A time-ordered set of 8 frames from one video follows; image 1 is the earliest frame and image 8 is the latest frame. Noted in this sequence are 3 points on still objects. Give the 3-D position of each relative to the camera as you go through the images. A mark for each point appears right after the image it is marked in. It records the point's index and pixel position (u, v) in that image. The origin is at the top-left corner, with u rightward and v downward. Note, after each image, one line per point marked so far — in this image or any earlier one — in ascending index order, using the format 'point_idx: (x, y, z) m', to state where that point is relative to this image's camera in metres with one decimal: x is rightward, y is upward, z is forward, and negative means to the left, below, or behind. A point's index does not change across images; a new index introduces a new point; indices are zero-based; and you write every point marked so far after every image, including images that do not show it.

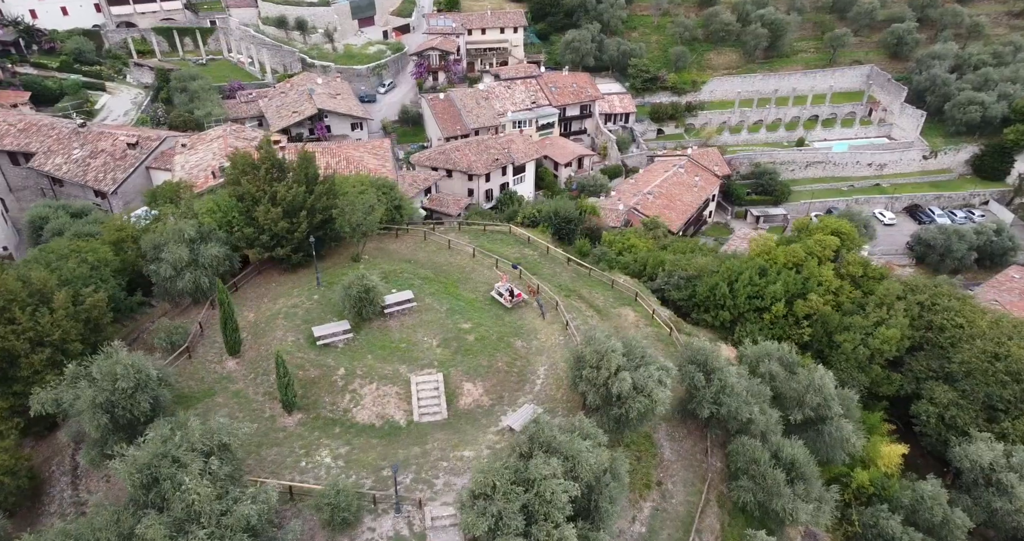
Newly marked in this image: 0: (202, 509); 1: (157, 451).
0: (-9.9, -7.6, +18.4) m
1: (-12.4, -6.2, +19.8) m
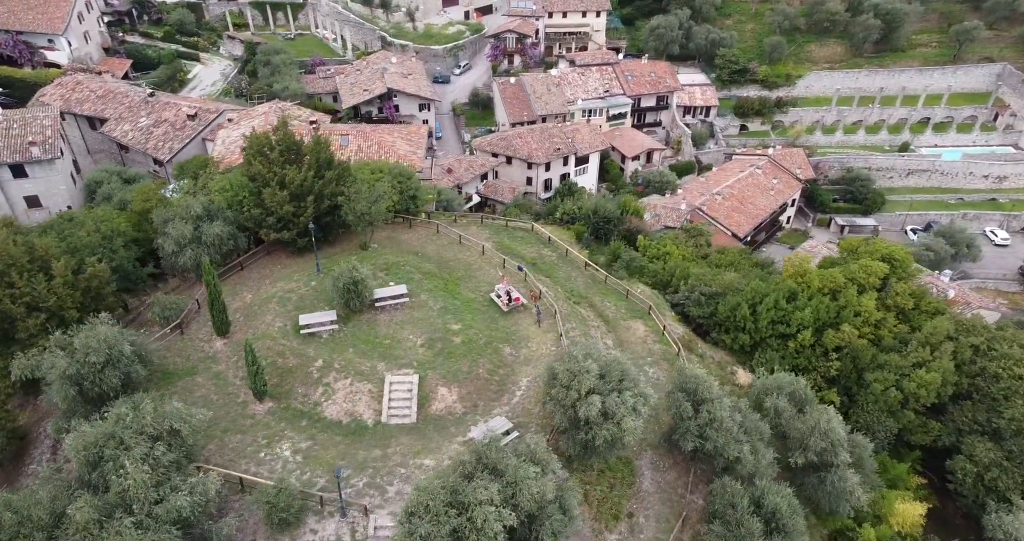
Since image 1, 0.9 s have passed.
0: (-12.1, -7.2, +18.3) m
1: (-14.2, -5.5, +20.0) m
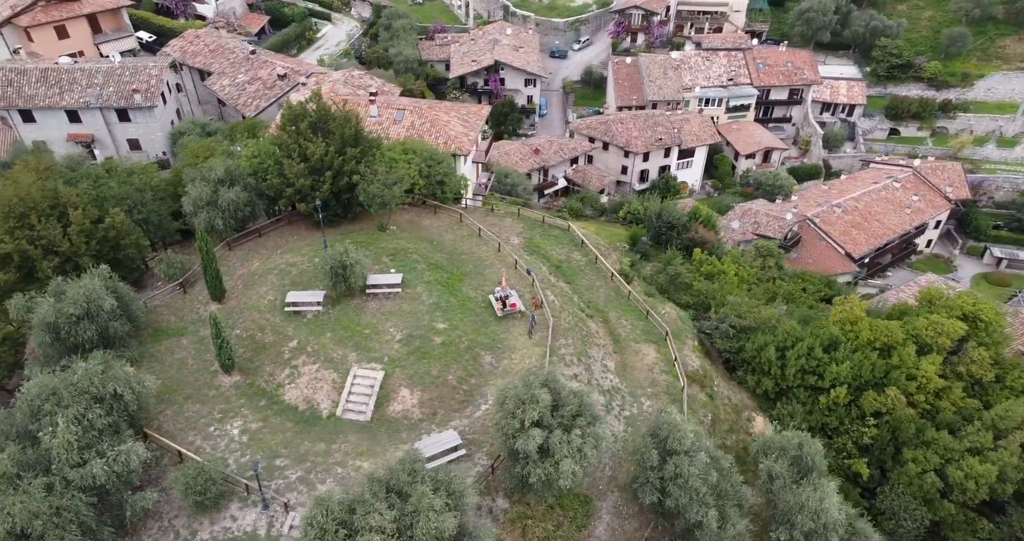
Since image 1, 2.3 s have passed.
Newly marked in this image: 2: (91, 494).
0: (-15.0, -6.0, +18.9) m
1: (-16.6, -4.1, +20.8) m
2: (-13.9, -7.3, +18.7) m
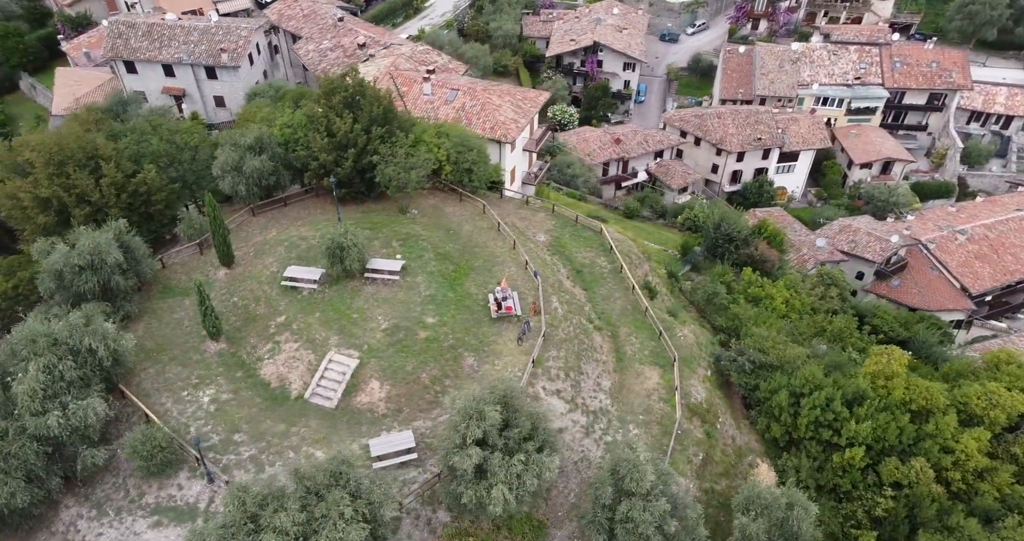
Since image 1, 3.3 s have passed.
0: (-17.1, -4.5, +20.0) m
1: (-18.2, -2.4, +22.1) m
2: (-16.2, -5.9, +19.8) m
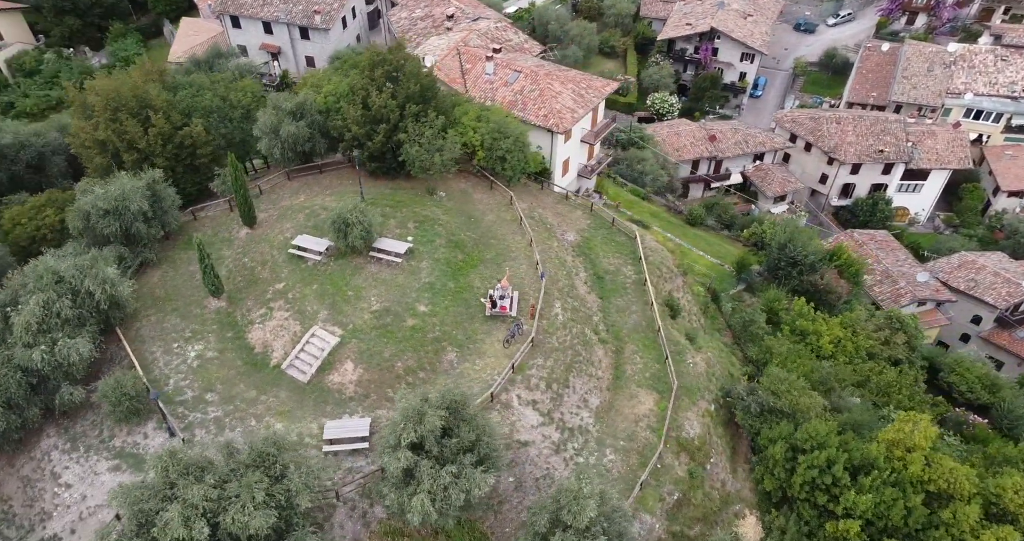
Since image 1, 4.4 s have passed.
0: (-18.7, -2.3, +21.8) m
1: (-19.2, 0.0, +23.8) m
2: (-18.0, -3.8, +21.5) m
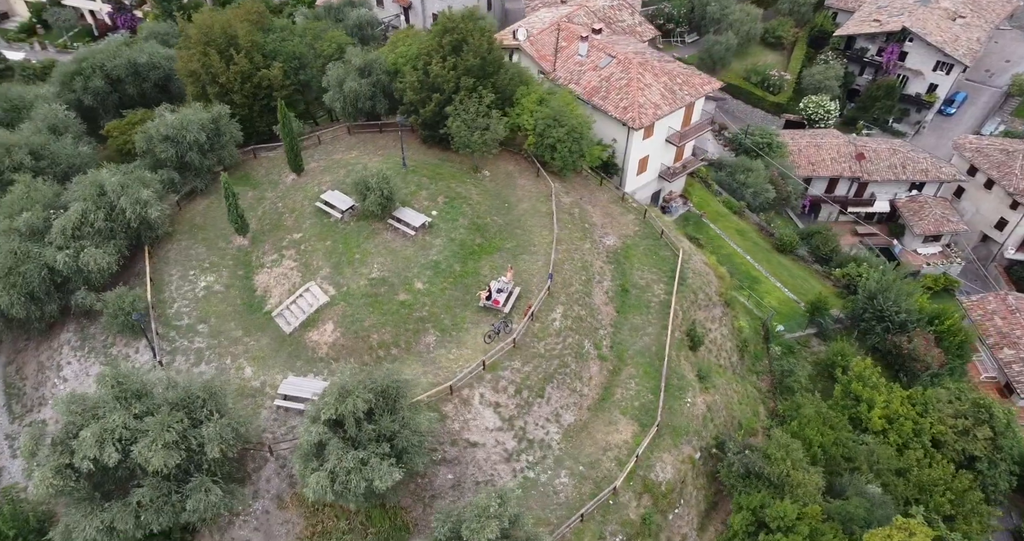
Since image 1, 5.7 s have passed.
0: (-19.7, +1.5, +24.7) m
1: (-19.2, +4.0, +26.7) m
2: (-19.4, -0.1, +24.4) m
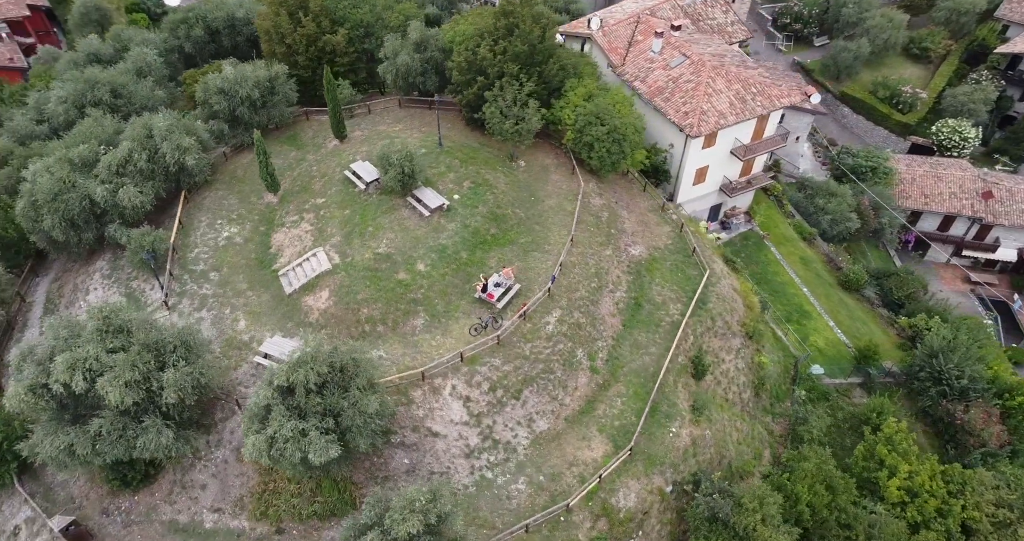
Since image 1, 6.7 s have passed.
0: (-19.4, +4.7, +27.1) m
1: (-18.3, +7.1, +28.8) m
2: (-19.4, +3.1, +26.7) m
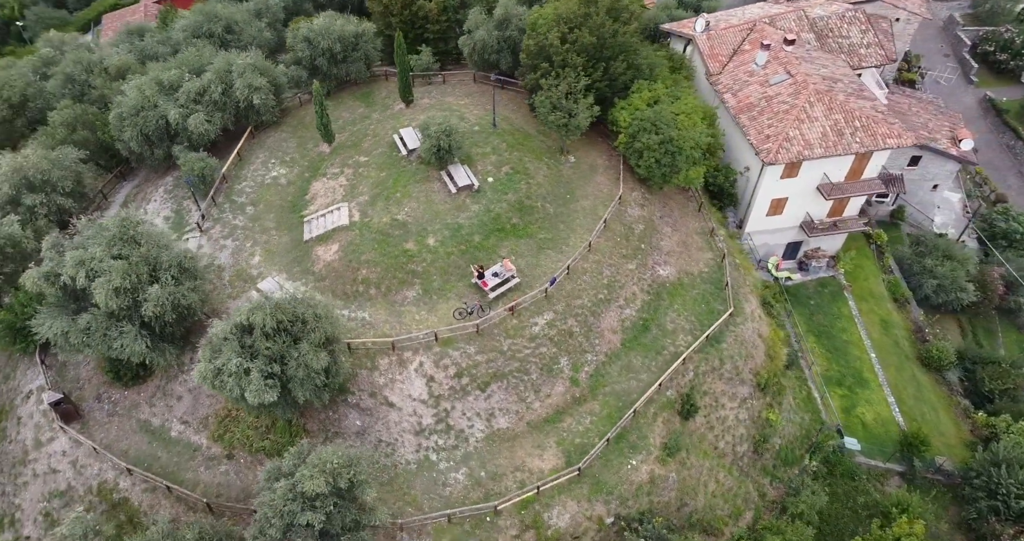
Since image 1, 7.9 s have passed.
0: (-17.6, +9.2, +30.4) m
1: (-15.7, +11.3, +31.7) m
2: (-18.0, +7.5, +30.1) m
